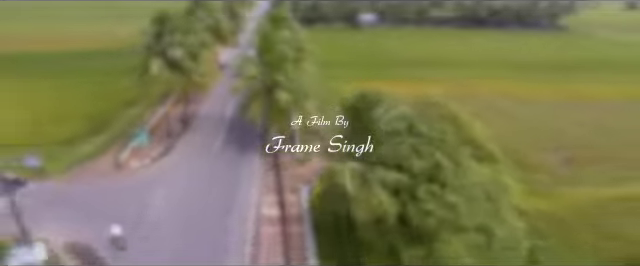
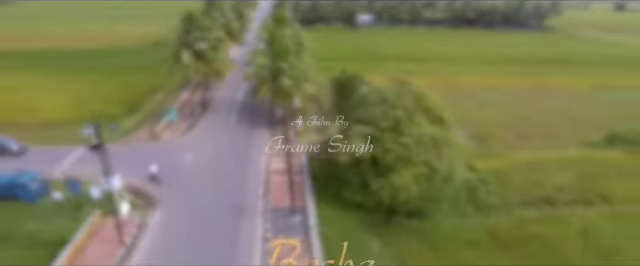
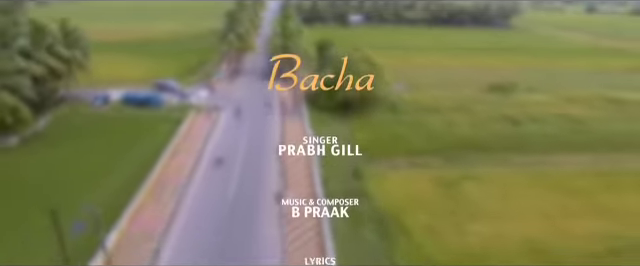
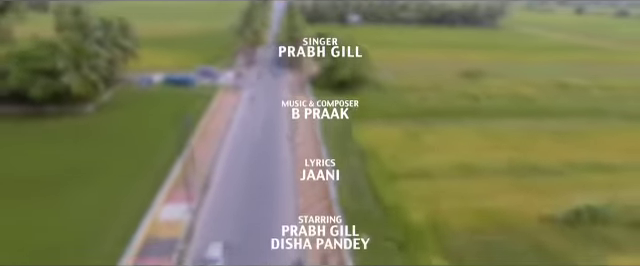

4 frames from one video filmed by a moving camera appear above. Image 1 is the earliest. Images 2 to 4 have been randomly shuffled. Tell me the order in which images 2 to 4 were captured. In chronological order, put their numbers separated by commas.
2, 3, 4
